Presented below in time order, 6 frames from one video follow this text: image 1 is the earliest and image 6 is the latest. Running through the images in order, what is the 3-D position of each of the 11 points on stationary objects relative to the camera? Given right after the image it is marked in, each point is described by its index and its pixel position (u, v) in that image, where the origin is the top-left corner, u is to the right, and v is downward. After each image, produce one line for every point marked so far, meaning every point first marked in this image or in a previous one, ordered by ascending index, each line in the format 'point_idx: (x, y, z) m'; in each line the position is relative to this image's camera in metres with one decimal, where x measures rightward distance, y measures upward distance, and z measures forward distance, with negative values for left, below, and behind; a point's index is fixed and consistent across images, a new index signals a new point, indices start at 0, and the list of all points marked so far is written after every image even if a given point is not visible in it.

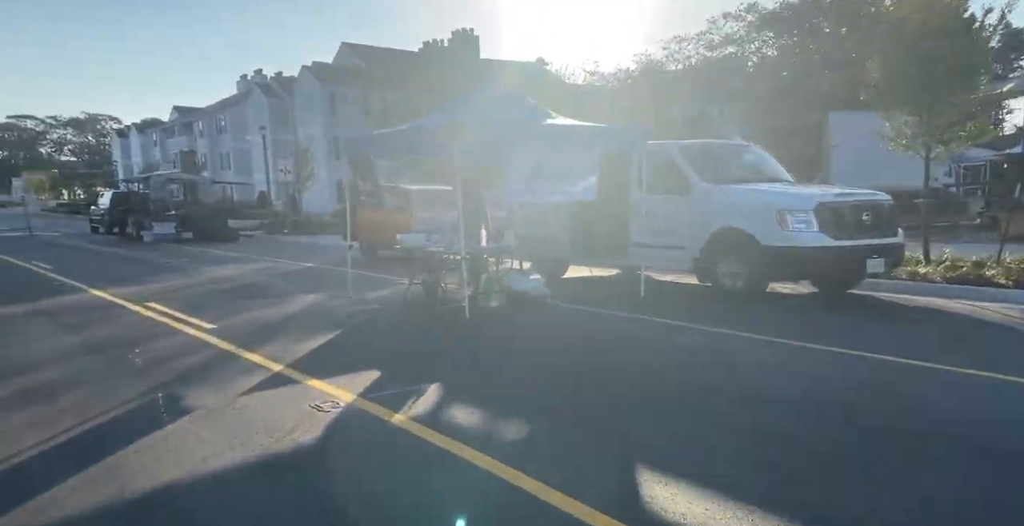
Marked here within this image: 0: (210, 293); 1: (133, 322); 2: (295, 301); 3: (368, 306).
0: (-5.7, -0.6, +10.6) m
1: (-5.4, -0.9, +8.1) m
2: (-3.8, -0.7, +9.7) m
3: (-2.3, -0.7, +9.1) m
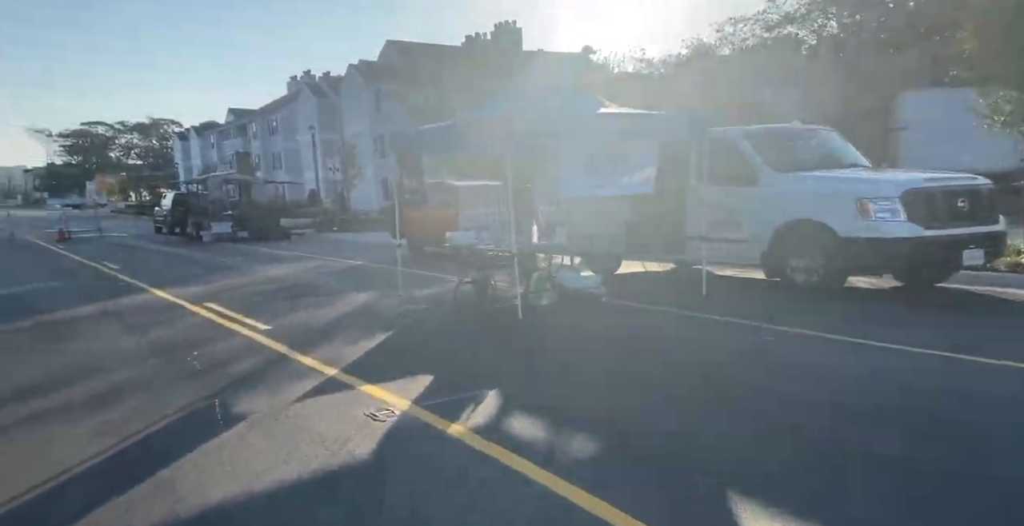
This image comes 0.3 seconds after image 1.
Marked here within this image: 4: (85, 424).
0: (-4.7, -0.6, +10.8) m
1: (-4.7, -0.9, +8.2) m
2: (-2.9, -0.7, +9.7) m
3: (-1.5, -0.7, +9.0) m
4: (-3.3, -1.2, +4.3) m
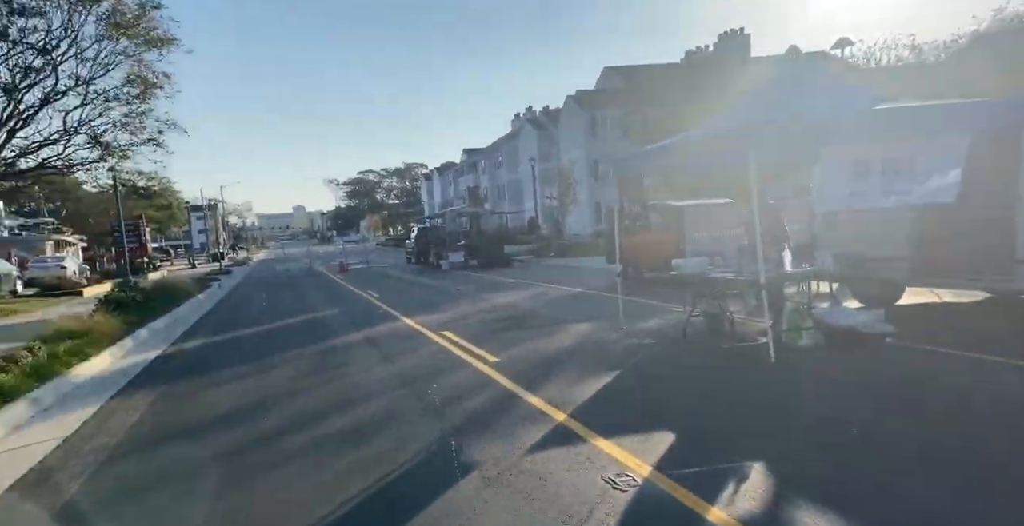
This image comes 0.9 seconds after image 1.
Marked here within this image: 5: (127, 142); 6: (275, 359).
0: (-0.4, -1.2, +11.1) m
1: (-1.3, -1.4, +8.8) m
2: (+1.0, -1.2, +9.5) m
3: (+2.0, -1.2, +8.3) m
4: (-1.4, -1.6, +4.6) m
5: (-13.2, +4.2, +19.3) m
6: (-3.9, -1.6, +9.2) m
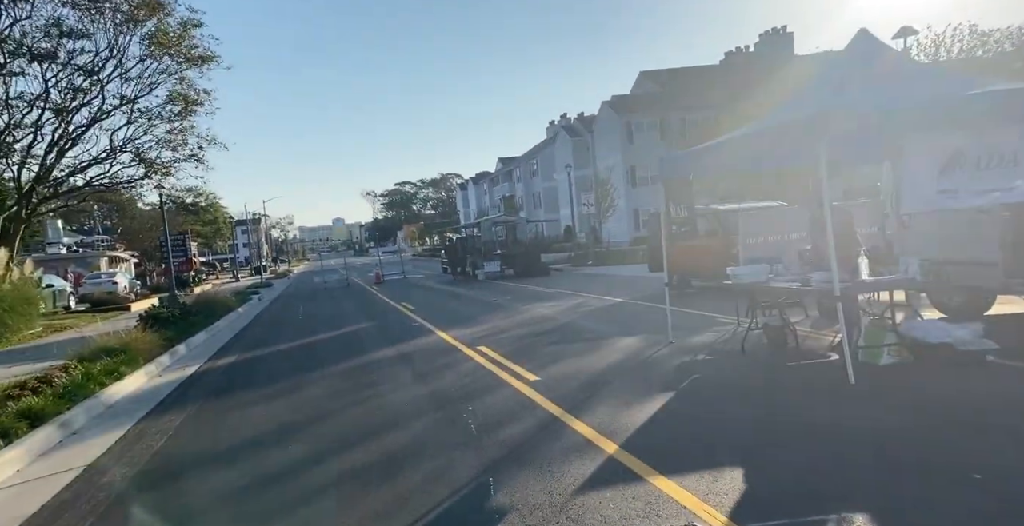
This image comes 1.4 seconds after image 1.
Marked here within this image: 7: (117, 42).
0: (+0.4, -1.4, +10.6) m
1: (-0.6, -1.6, +8.3) m
2: (+1.6, -1.3, +8.9) m
3: (+2.6, -1.3, +7.6) m
4: (-1.0, -1.7, +4.1) m
5: (-12.0, +3.7, +19.7) m
6: (-3.3, -1.8, +8.9) m
7: (-12.7, +7.1, +18.0) m
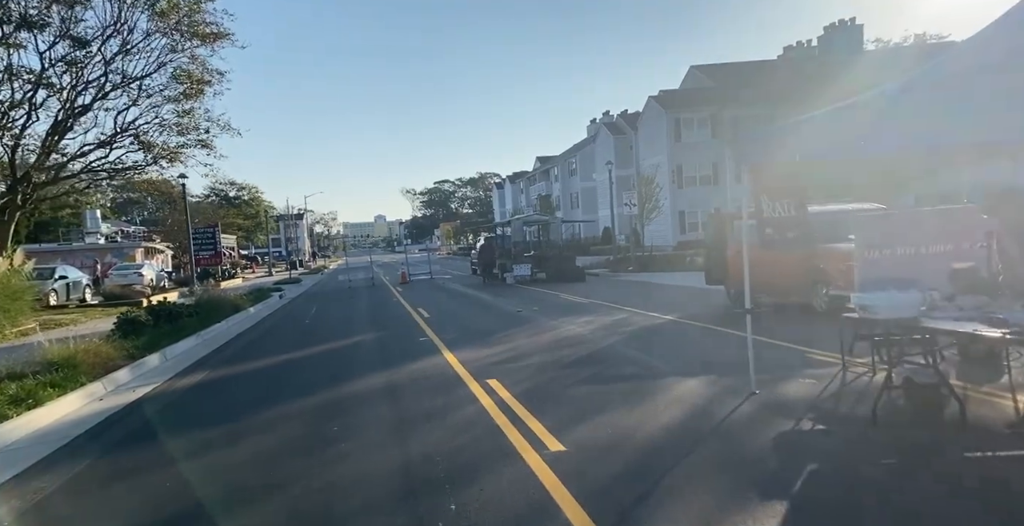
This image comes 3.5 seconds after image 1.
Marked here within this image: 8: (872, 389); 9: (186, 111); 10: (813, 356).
0: (+0.7, -1.5, +8.3) m
1: (-0.4, -1.7, +6.1) m
2: (+1.9, -1.5, +6.5) m
3: (+2.7, -1.5, +5.2) m
4: (-1.1, -1.8, +1.9) m
5: (-10.9, +3.8, +18.2) m
6: (-3.0, -1.9, +6.9) m
7: (-11.5, +7.3, +16.6) m
8: (+3.9, -1.4, +6.1) m
9: (-10.6, +4.9, +18.2) m
10: (+4.1, -1.2, +7.6) m
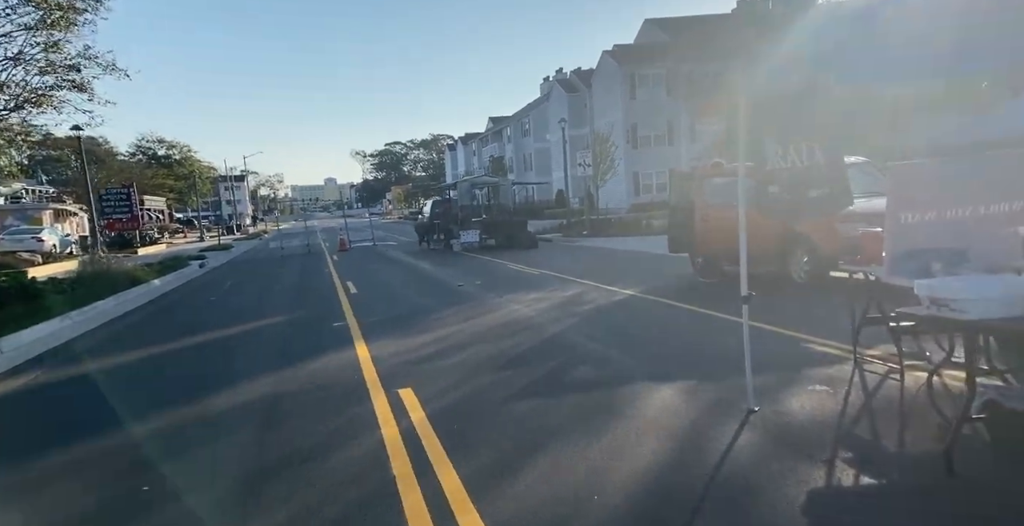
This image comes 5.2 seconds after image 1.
0: (-0.1, -1.2, +6.4) m
1: (-1.1, -1.5, +4.1) m
2: (+1.1, -1.3, +4.7) m
3: (+2.1, -1.3, +3.5) m
4: (-1.5, -1.9, 0.0) m
5: (-12.5, +4.7, +15.0) m
6: (-3.8, -1.6, +4.7) m
7: (-13.1, +8.0, +13.1) m
8: (+3.2, -1.1, +4.5) m
9: (-12.2, +5.8, +15.0) m
10: (+3.2, -0.9, +6.0) m
